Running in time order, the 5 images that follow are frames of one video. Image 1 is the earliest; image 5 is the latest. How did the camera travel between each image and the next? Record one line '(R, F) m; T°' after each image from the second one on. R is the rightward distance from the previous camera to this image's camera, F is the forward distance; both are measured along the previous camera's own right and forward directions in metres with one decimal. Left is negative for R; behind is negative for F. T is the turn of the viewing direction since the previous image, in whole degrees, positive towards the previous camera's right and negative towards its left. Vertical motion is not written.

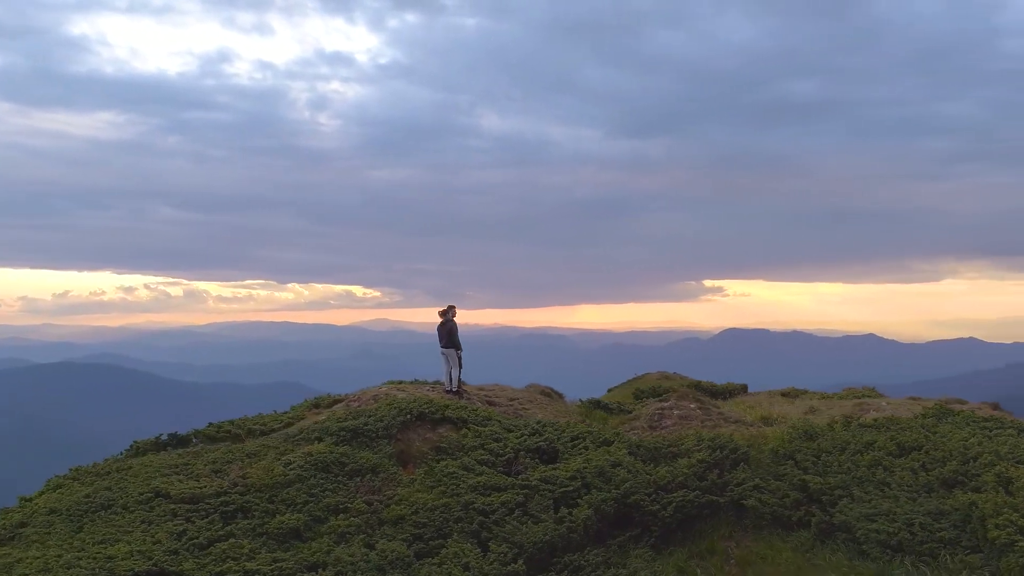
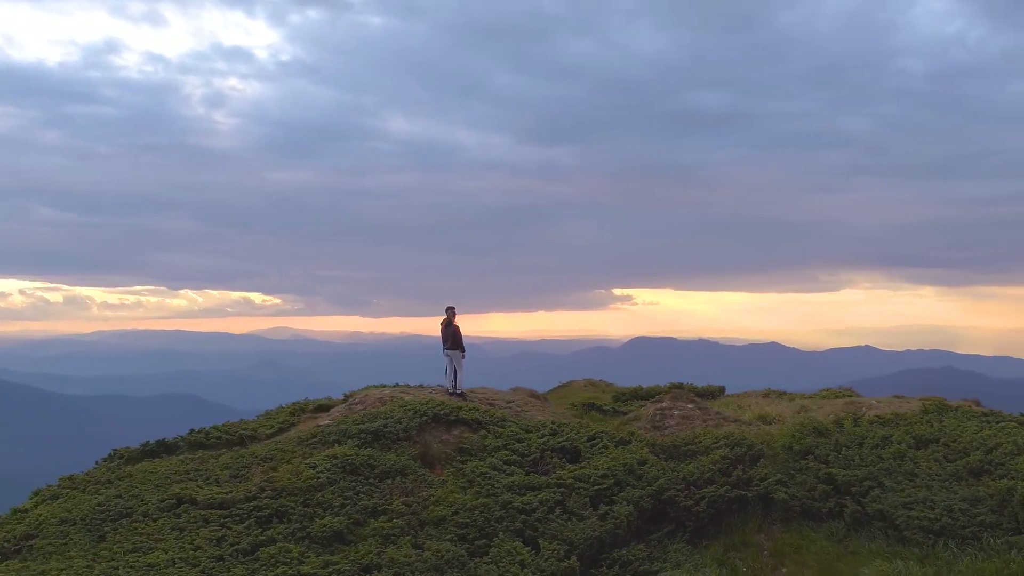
(-1.5, 0.0) m; +5°
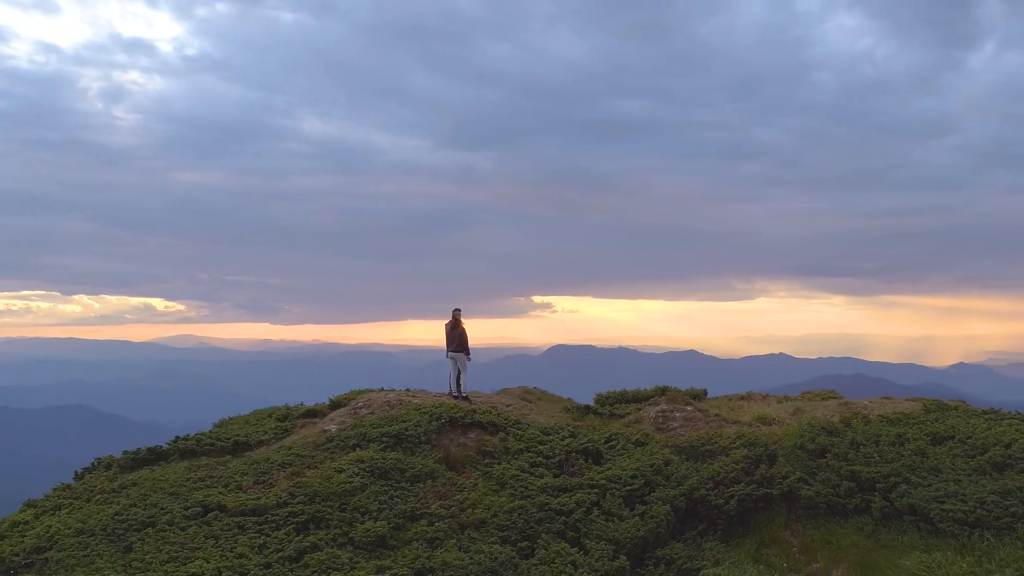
(-1.4, +0.1) m; +5°
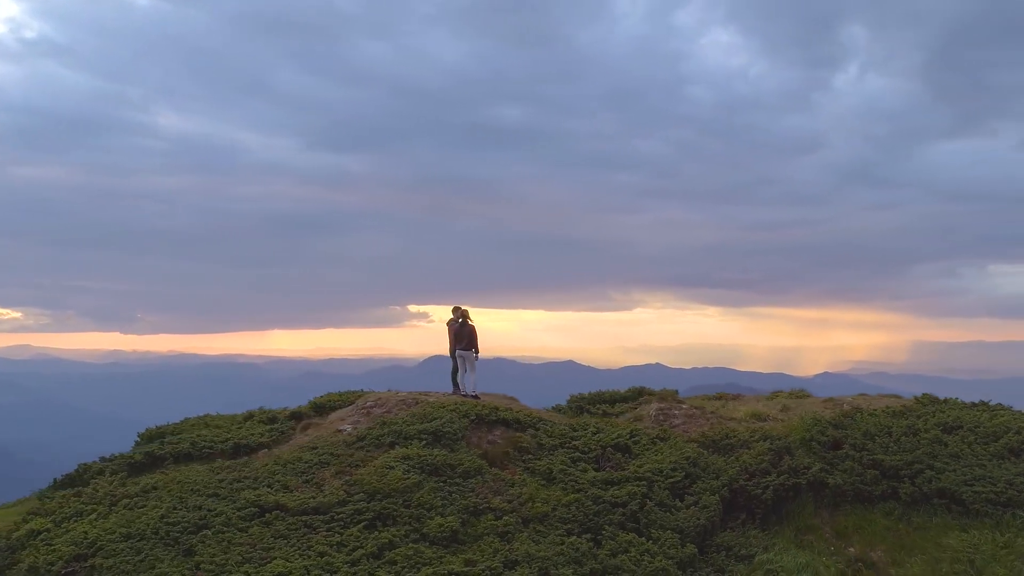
(-2.0, +0.1) m; +7°
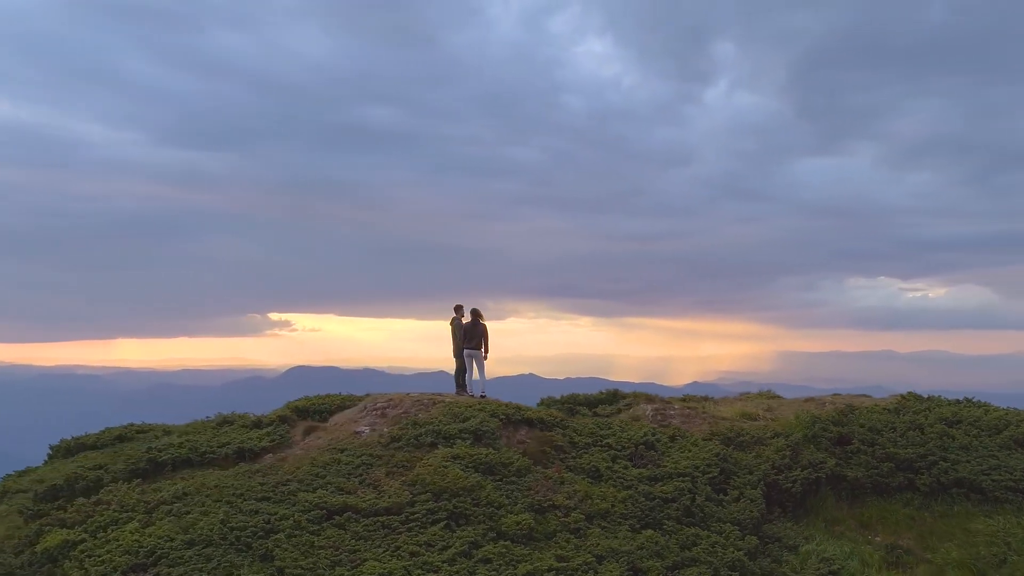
(-2.1, +0.2) m; +7°
